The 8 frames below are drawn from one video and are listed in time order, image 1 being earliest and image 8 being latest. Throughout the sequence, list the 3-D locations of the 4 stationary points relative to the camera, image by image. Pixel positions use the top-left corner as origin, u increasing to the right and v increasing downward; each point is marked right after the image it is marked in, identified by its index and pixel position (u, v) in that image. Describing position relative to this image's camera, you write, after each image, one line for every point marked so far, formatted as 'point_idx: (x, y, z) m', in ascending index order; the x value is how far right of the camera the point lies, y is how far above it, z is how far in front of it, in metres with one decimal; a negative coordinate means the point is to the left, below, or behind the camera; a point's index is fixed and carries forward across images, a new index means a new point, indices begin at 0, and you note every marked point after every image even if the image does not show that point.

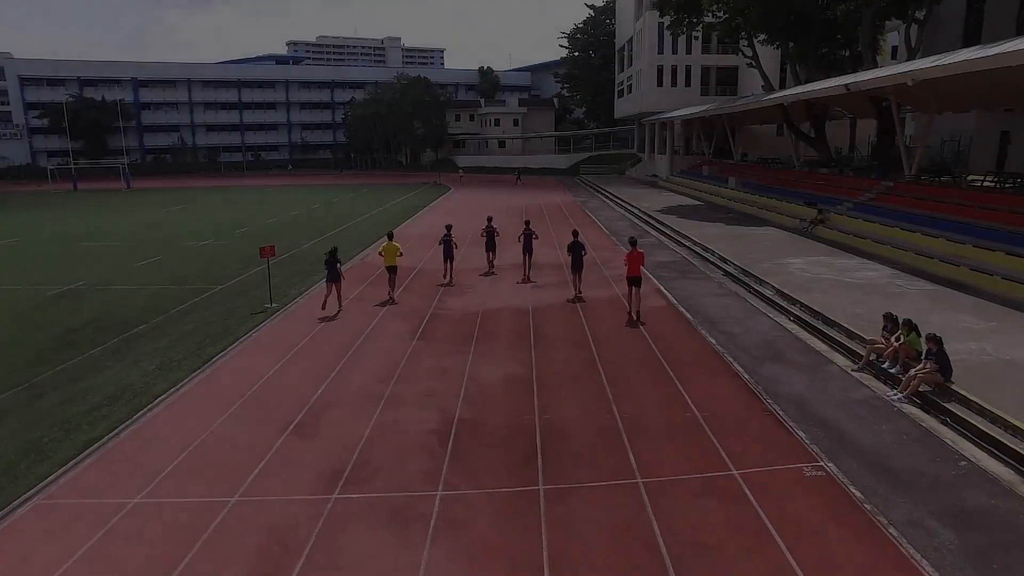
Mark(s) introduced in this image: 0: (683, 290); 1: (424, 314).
0: (+3.1, 0.0, +14.2) m
1: (-1.5, -0.4, +12.9) m
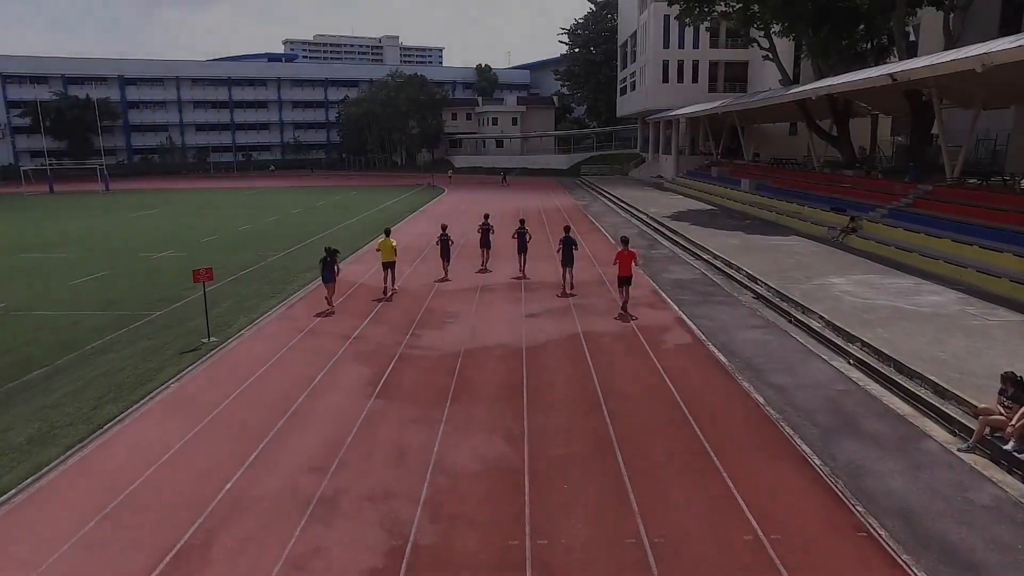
0: (+3.0, -0.5, +11.7) m
1: (-1.6, -0.9, +10.4) m
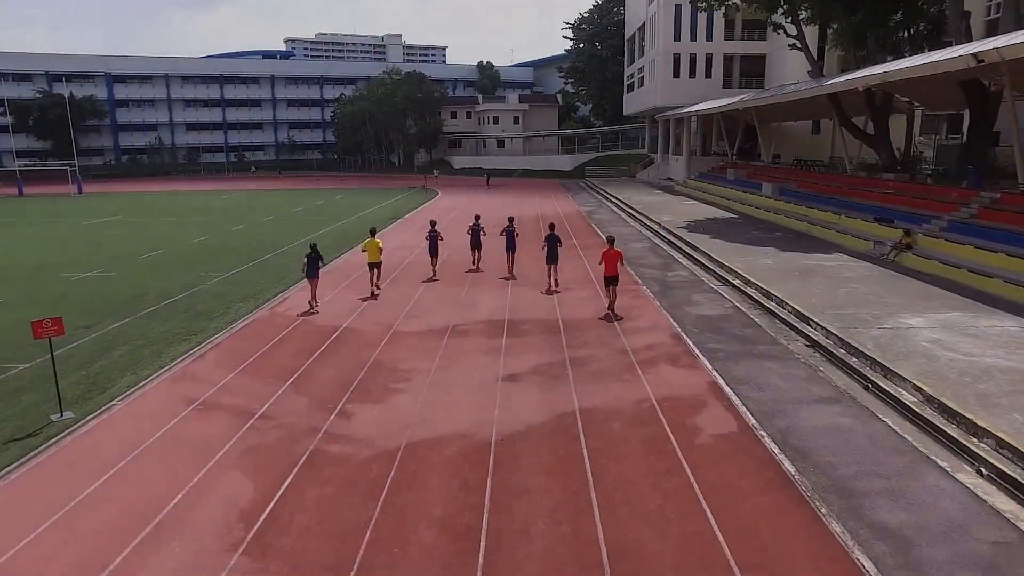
0: (+2.7, -1.1, +8.4) m
1: (-1.9, -1.5, +7.2) m
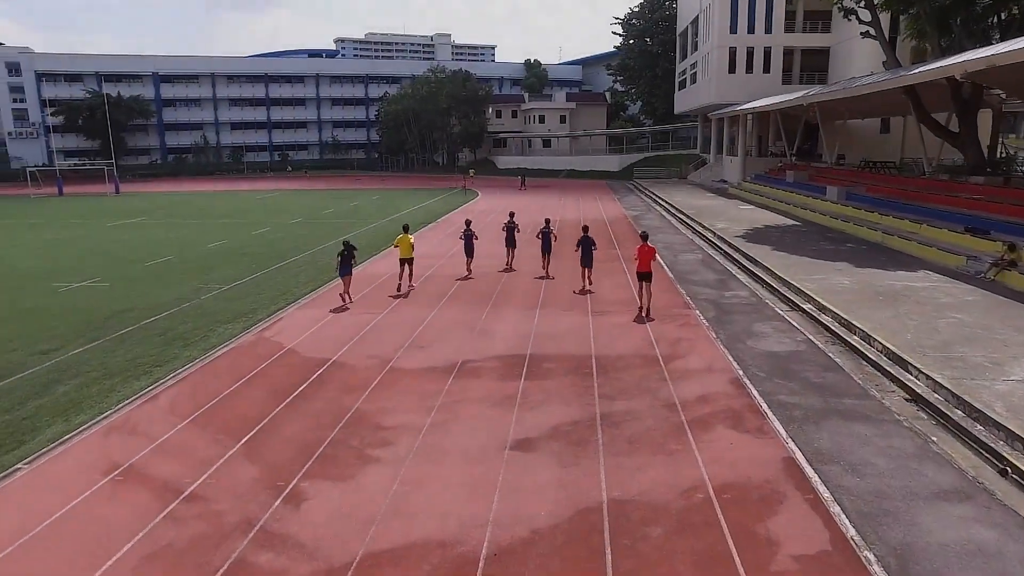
0: (+2.7, -1.5, +6.2) m
1: (-1.9, -1.8, +5.2) m
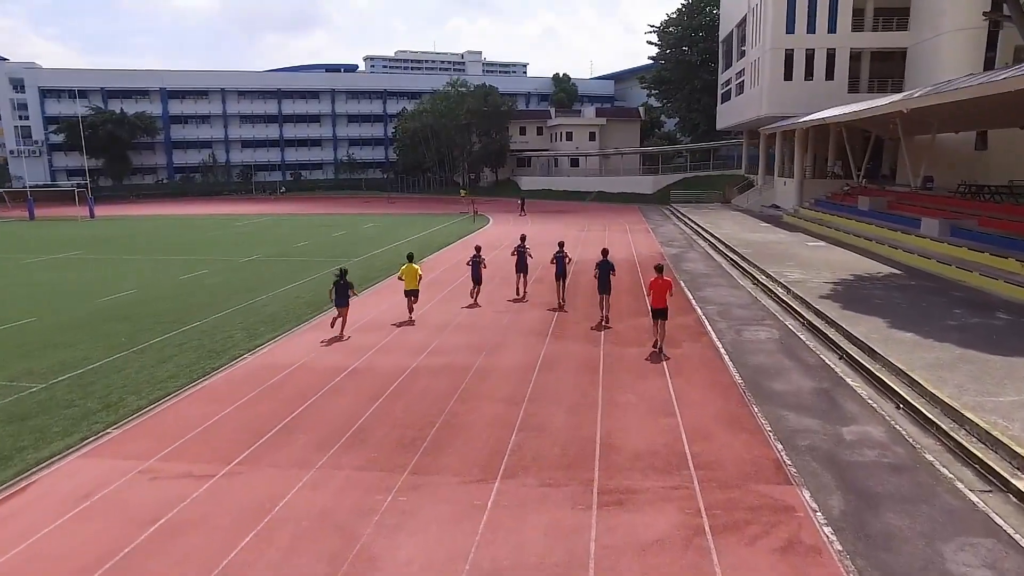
0: (+1.9, -2.6, +0.3) m
1: (-2.8, -2.9, -0.5) m
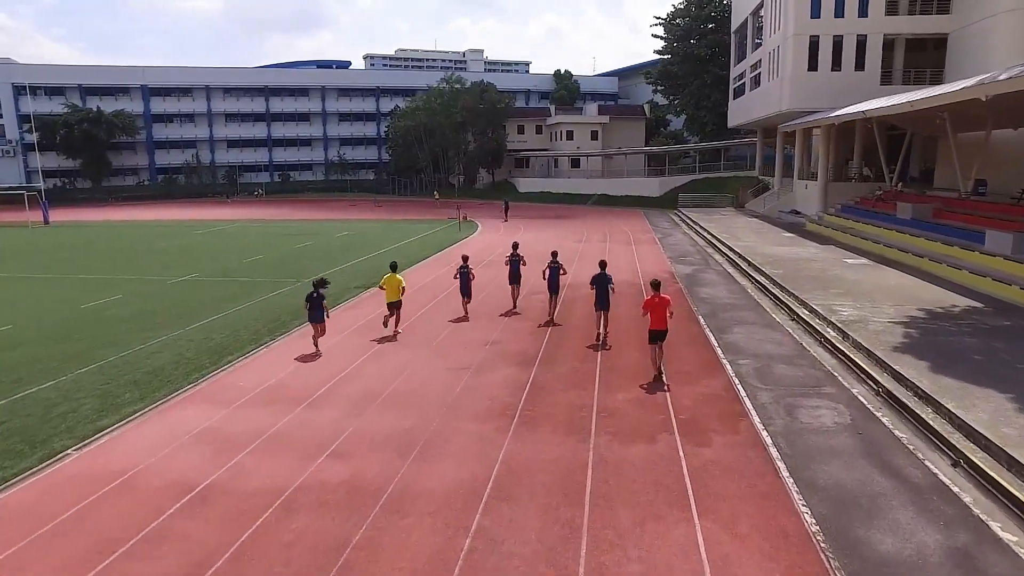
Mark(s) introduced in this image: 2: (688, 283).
0: (+1.3, -3.2, -3.4) m
1: (-3.4, -3.5, -4.2) m
2: (+3.8, +0.1, +16.8) m
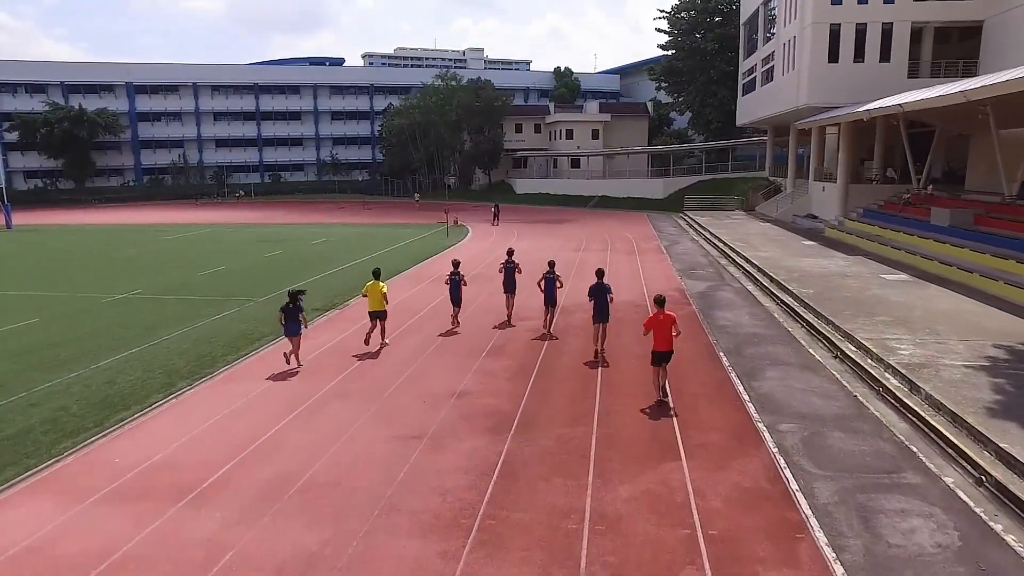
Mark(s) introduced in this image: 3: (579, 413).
0: (+1.0, -3.6, -5.9) m
1: (-3.7, -3.9, -6.7) m
2: (+3.5, -0.4, +14.3) m
3: (+0.6, -1.7, +7.8) m
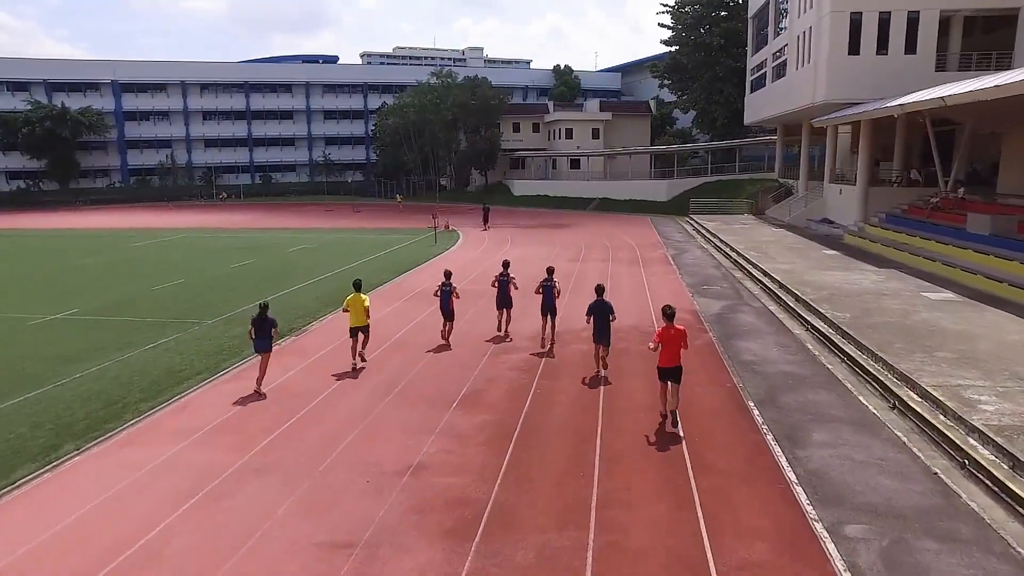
0: (+0.7, -4.0, -8.0) m
1: (-4.0, -4.3, -8.8) m
2: (+3.3, -0.7, +12.1) m
3: (+0.4, -2.0, +5.6) m
